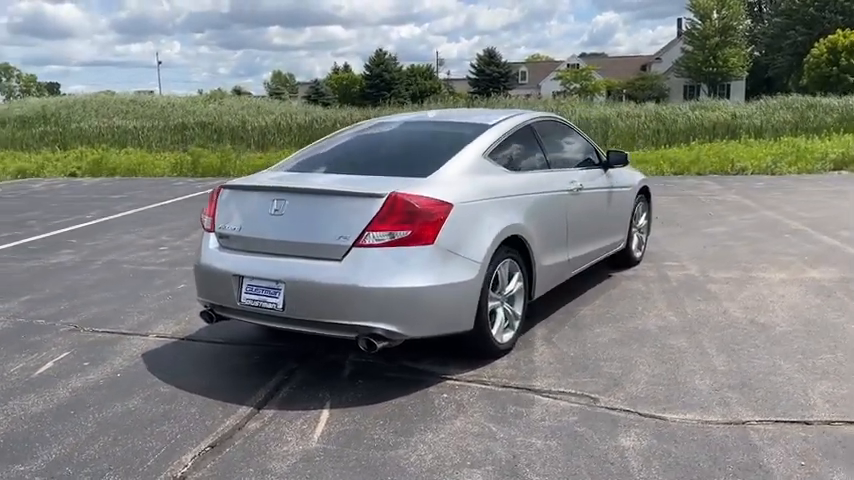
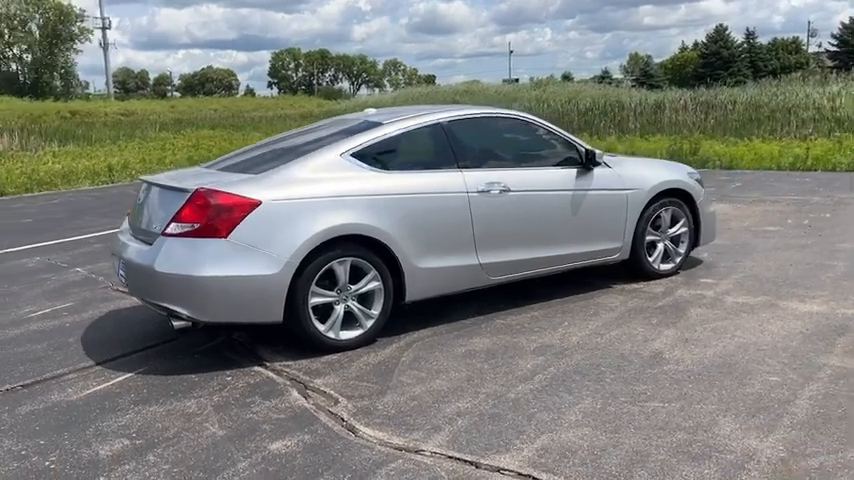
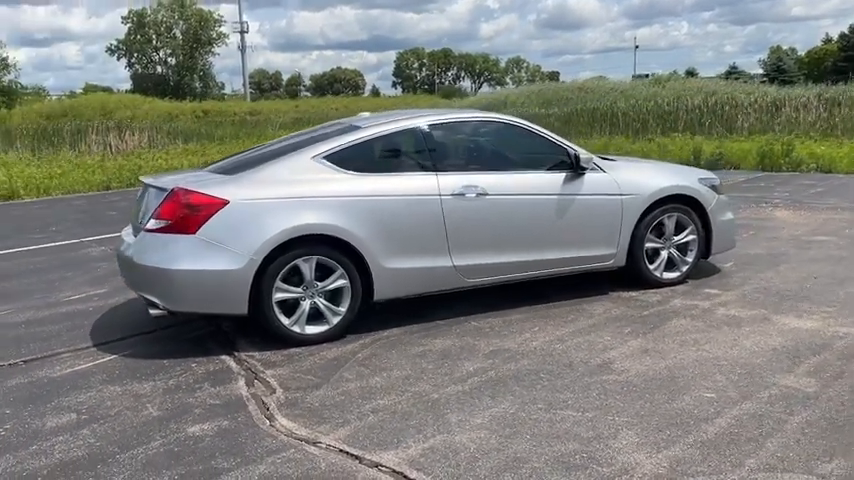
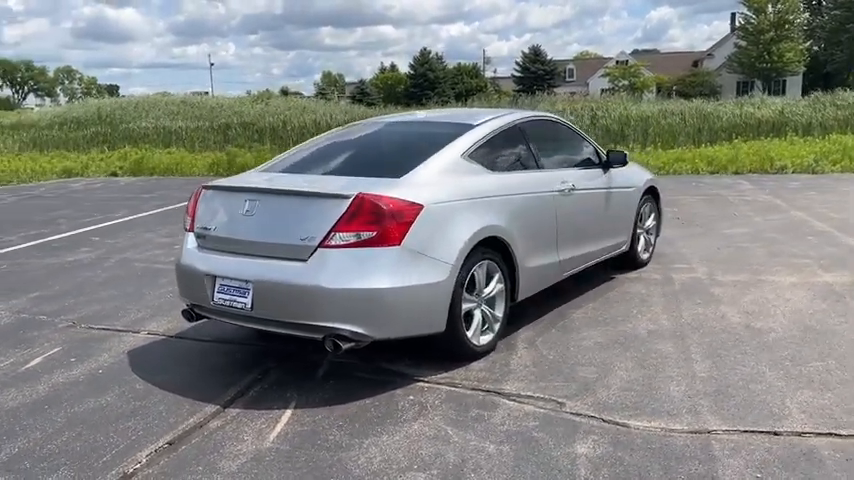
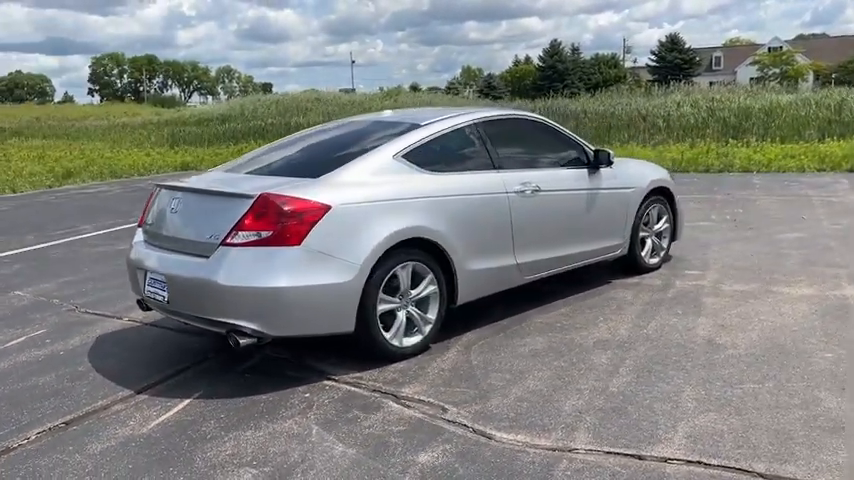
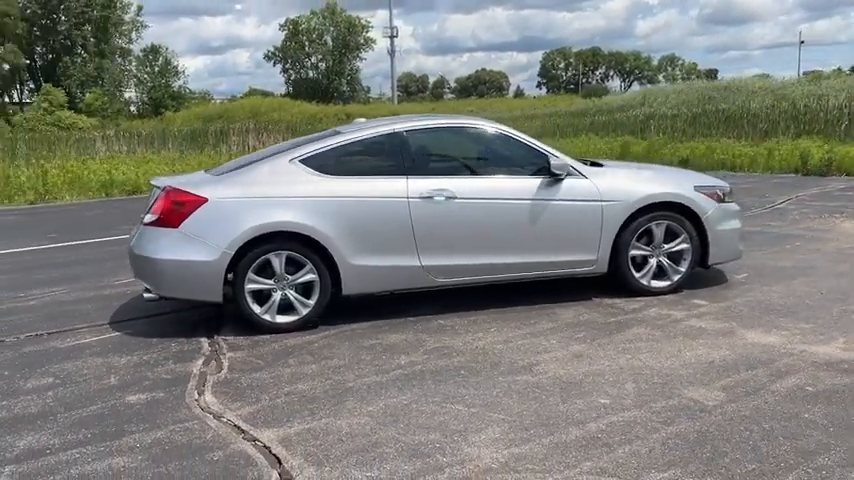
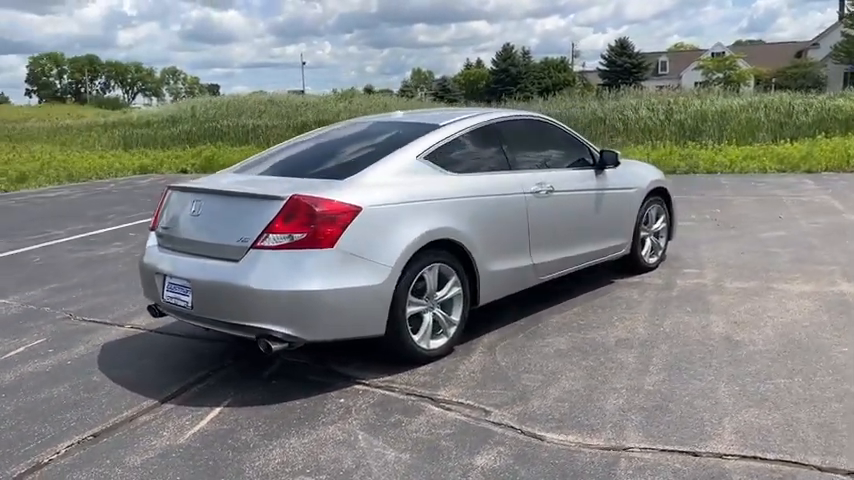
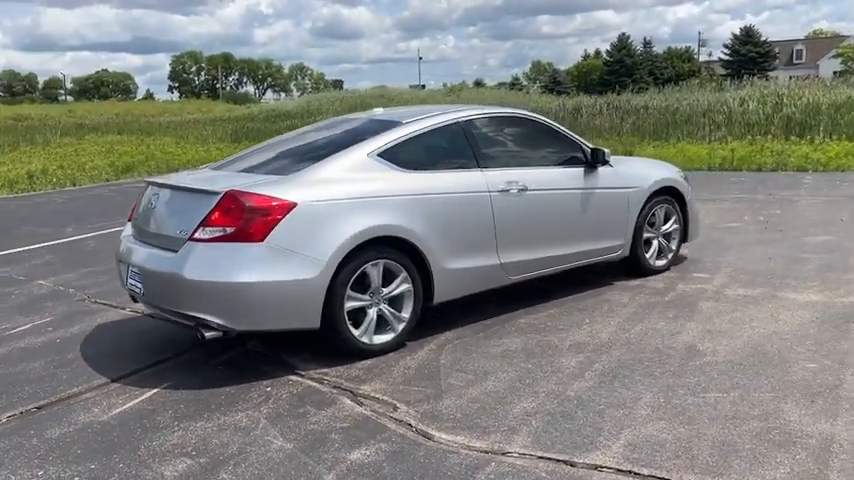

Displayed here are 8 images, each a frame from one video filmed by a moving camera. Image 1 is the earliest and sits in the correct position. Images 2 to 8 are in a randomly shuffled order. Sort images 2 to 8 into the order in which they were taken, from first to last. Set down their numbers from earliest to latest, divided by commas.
4, 7, 5, 8, 2, 3, 6
